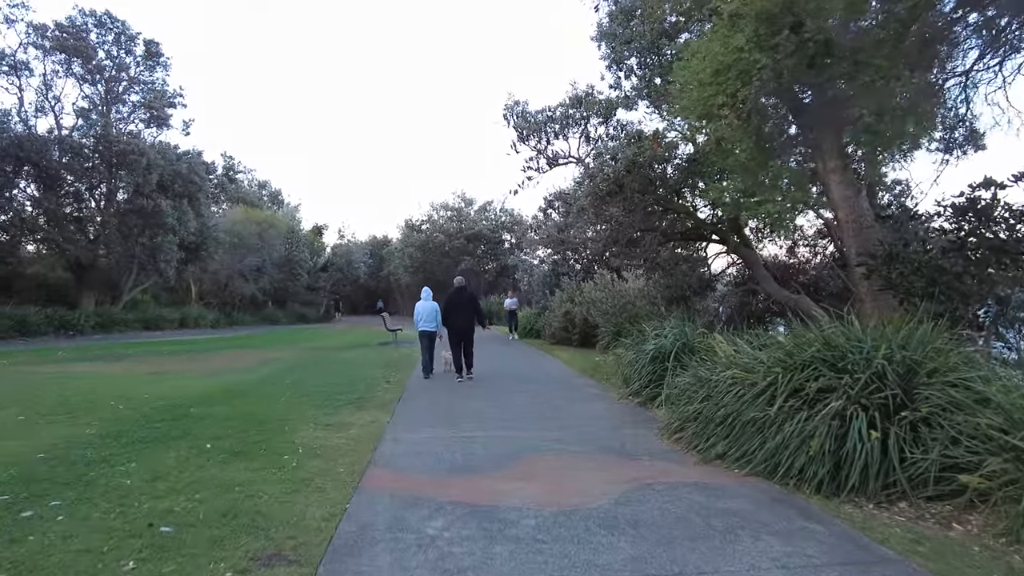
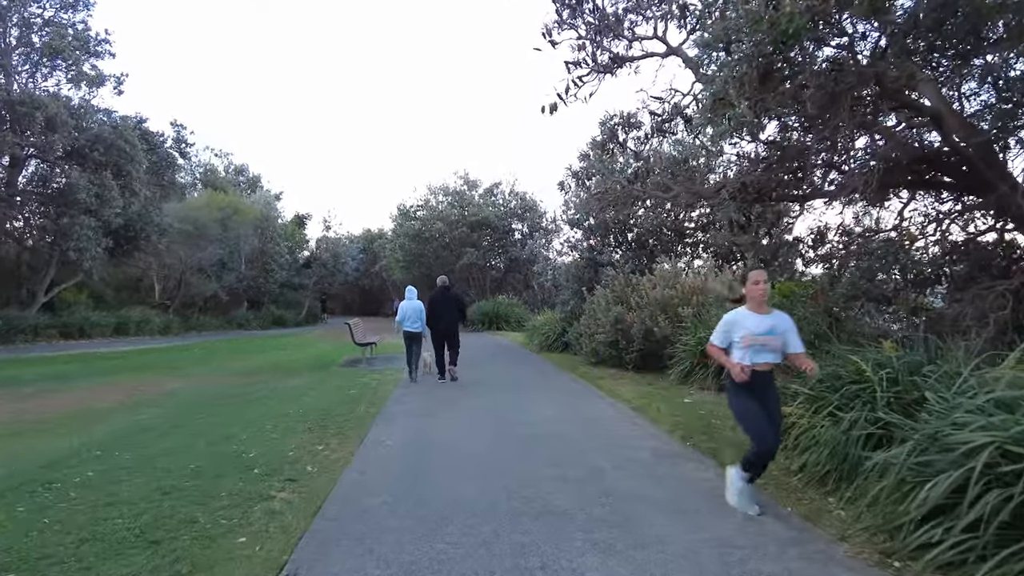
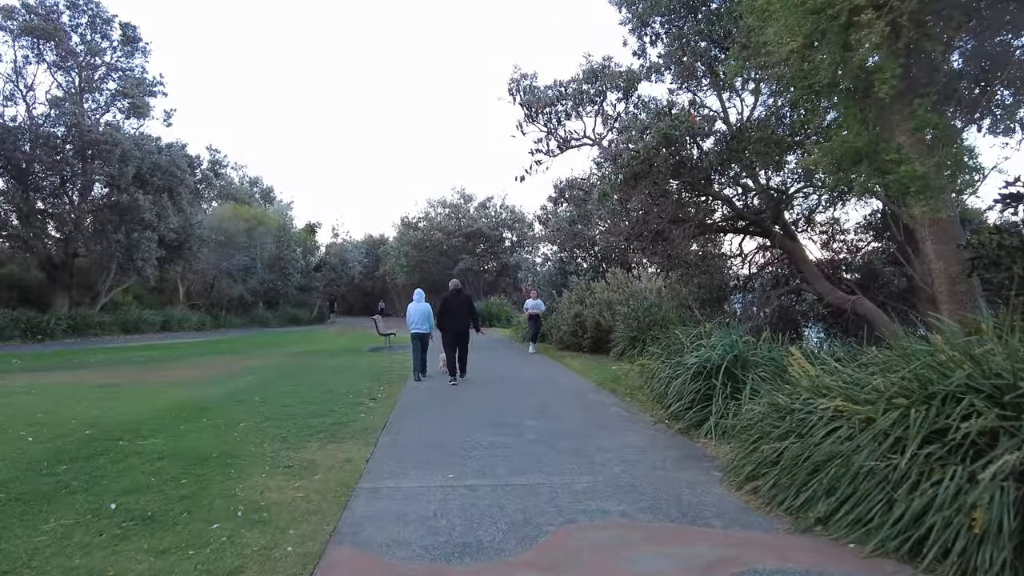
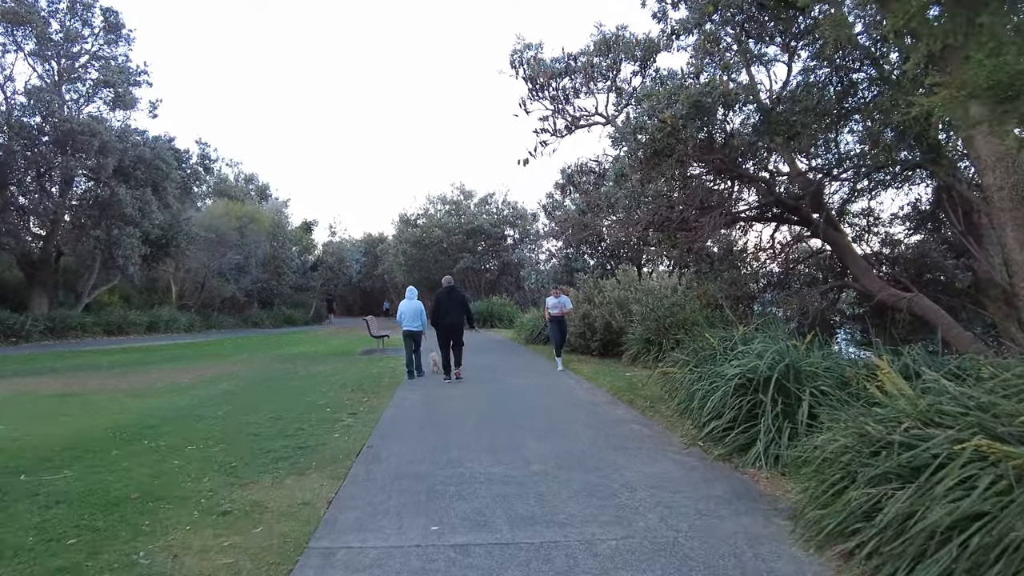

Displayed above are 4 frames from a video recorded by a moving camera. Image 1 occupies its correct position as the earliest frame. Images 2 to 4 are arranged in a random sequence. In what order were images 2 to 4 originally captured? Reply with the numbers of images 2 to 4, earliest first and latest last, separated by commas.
3, 4, 2
